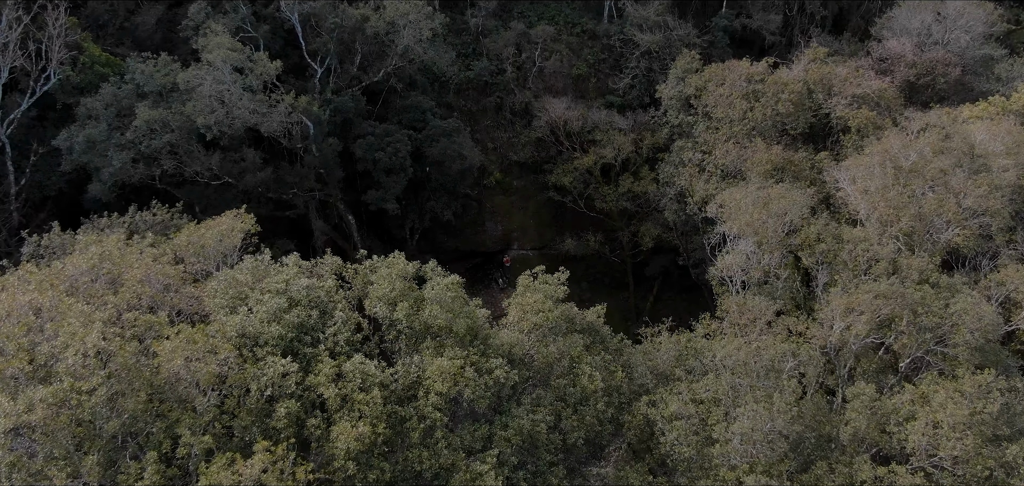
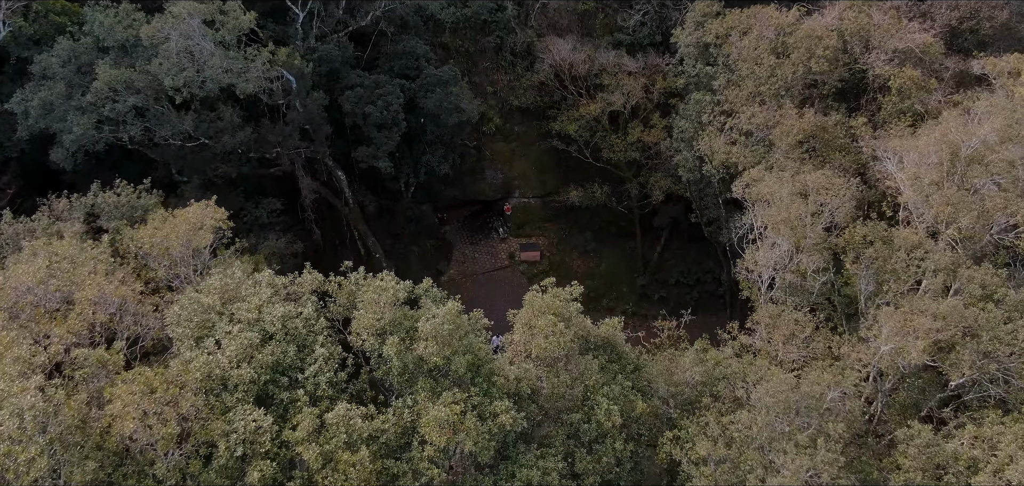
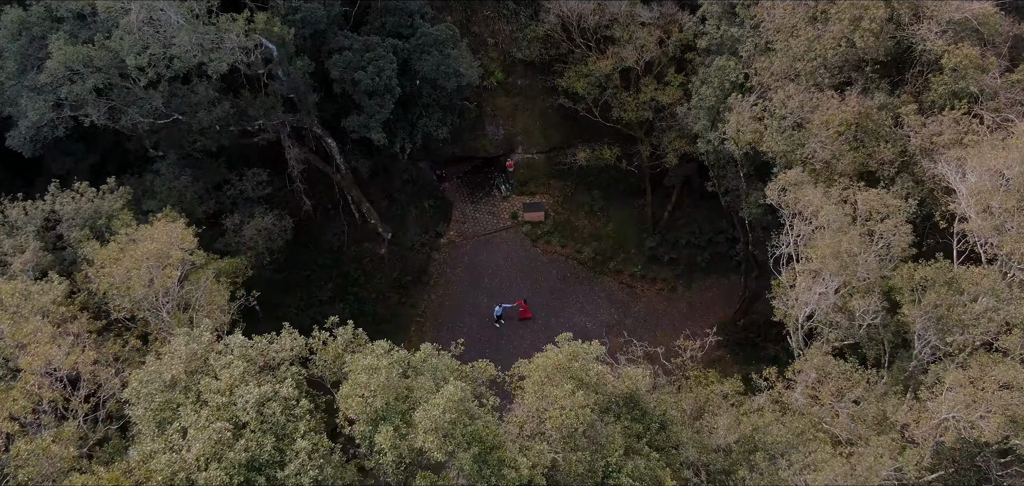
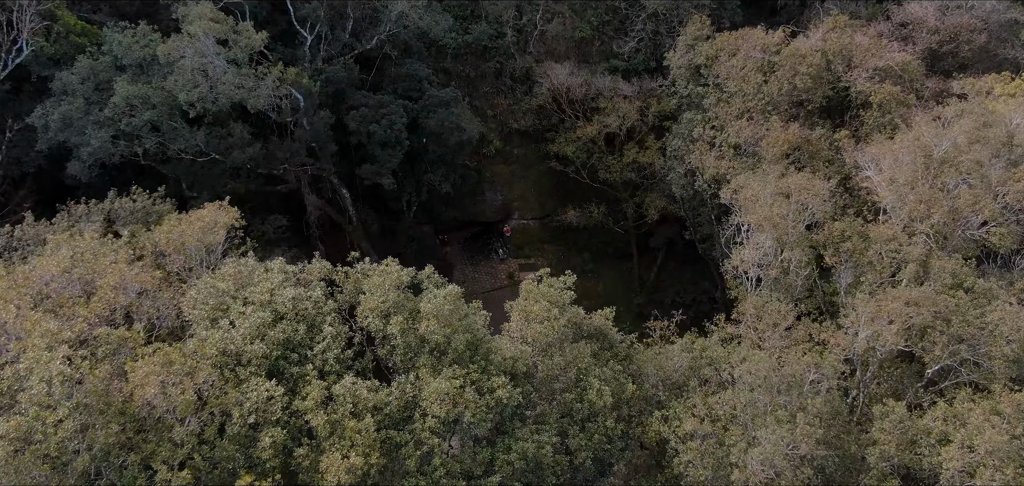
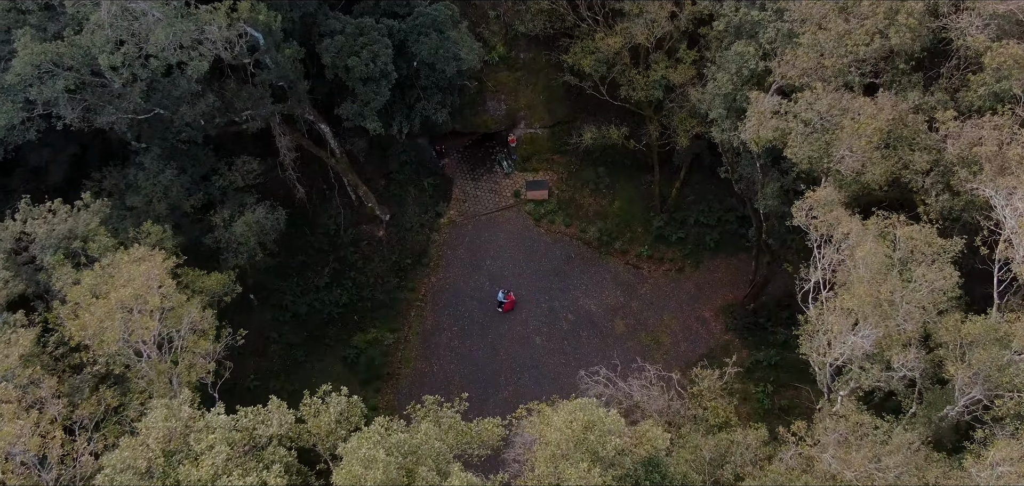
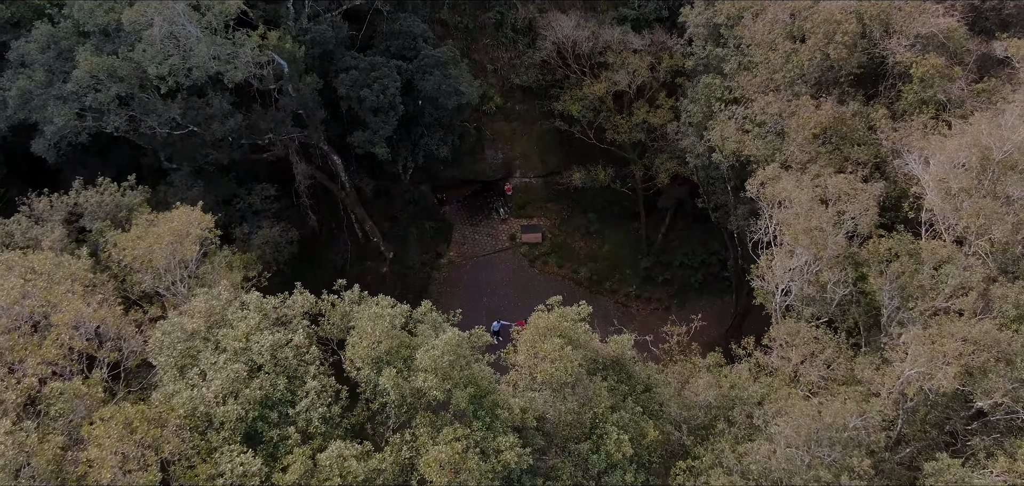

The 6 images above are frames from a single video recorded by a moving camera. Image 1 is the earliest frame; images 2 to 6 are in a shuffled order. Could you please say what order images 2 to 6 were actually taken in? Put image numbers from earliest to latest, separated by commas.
4, 2, 6, 3, 5
